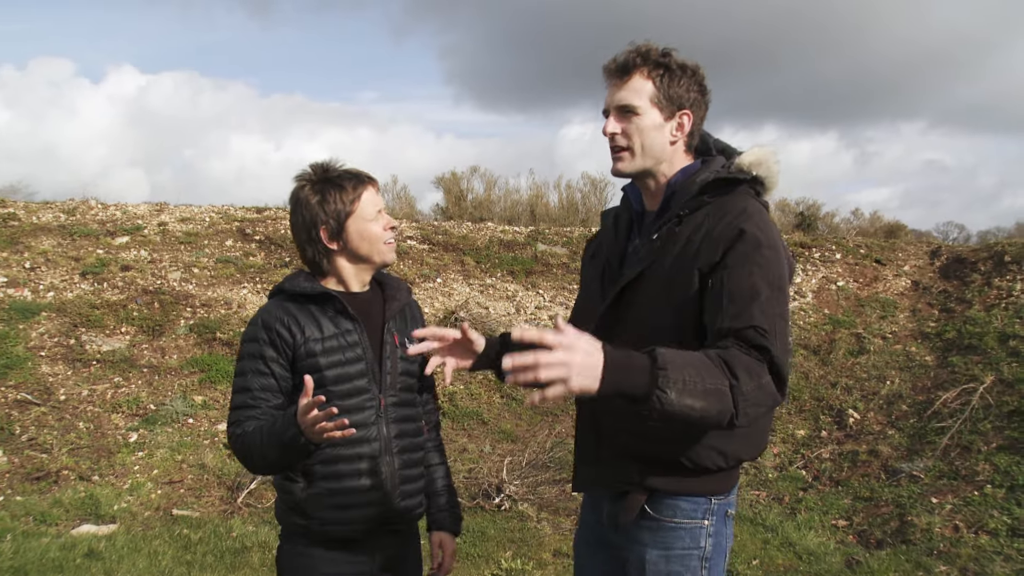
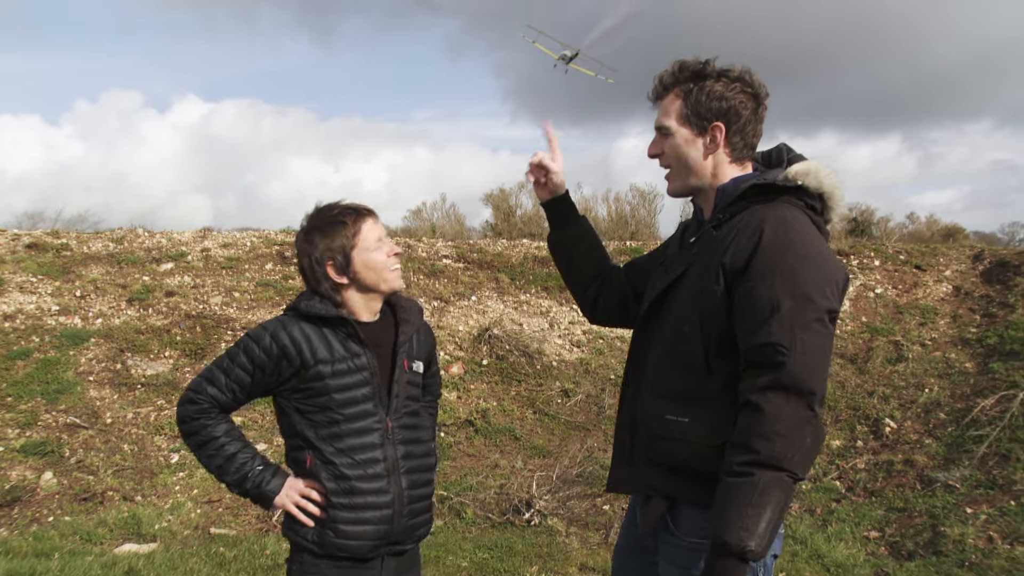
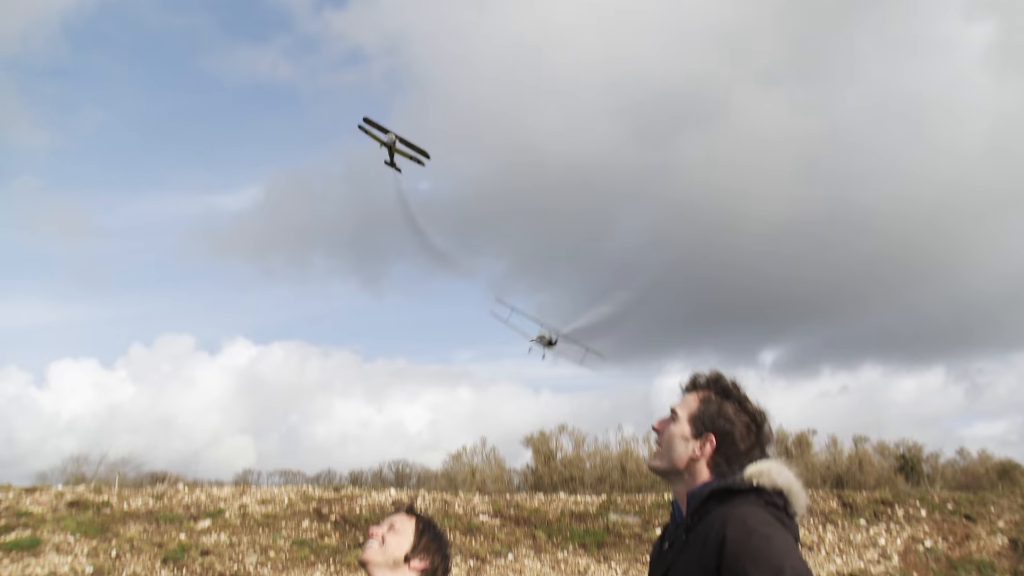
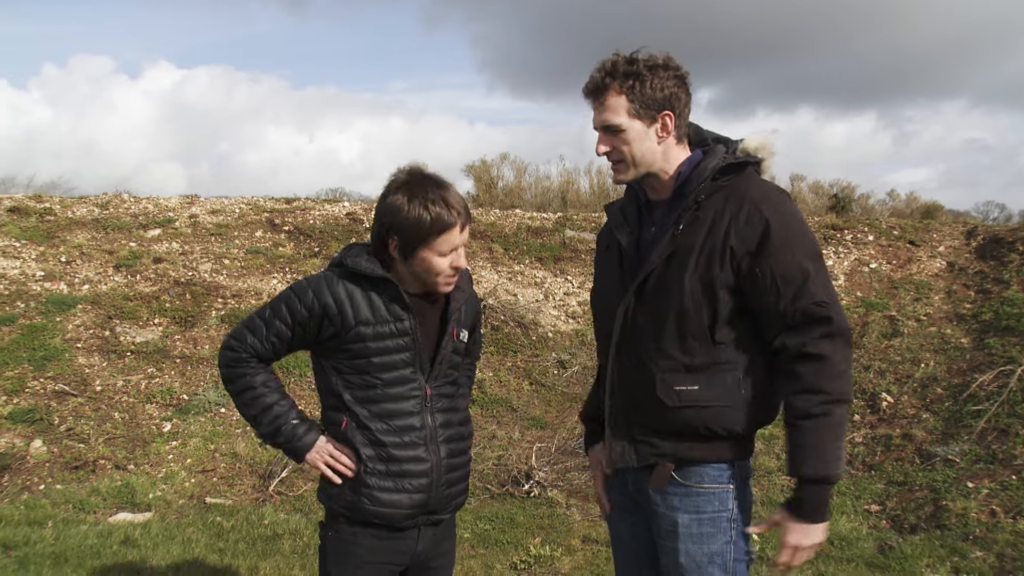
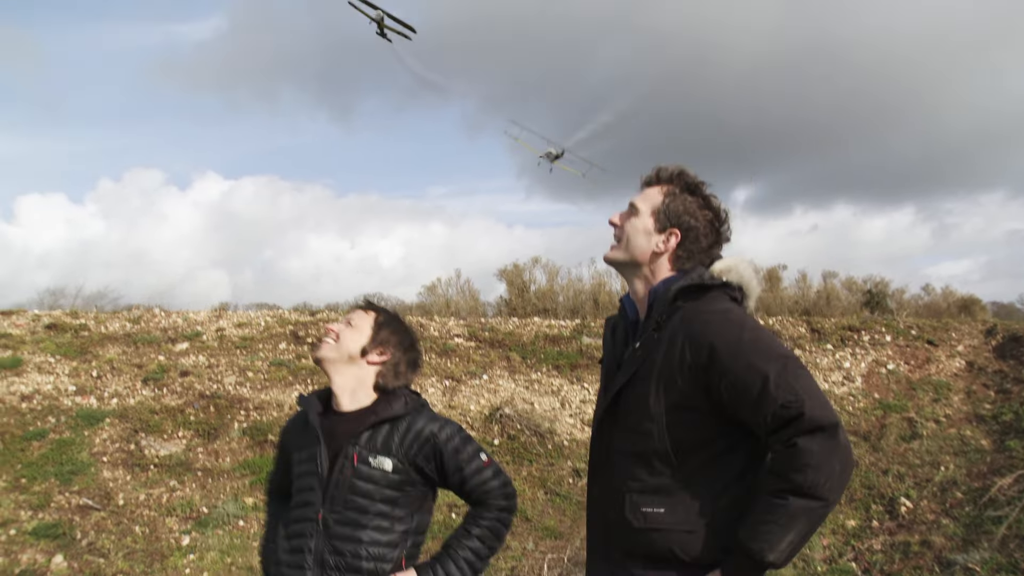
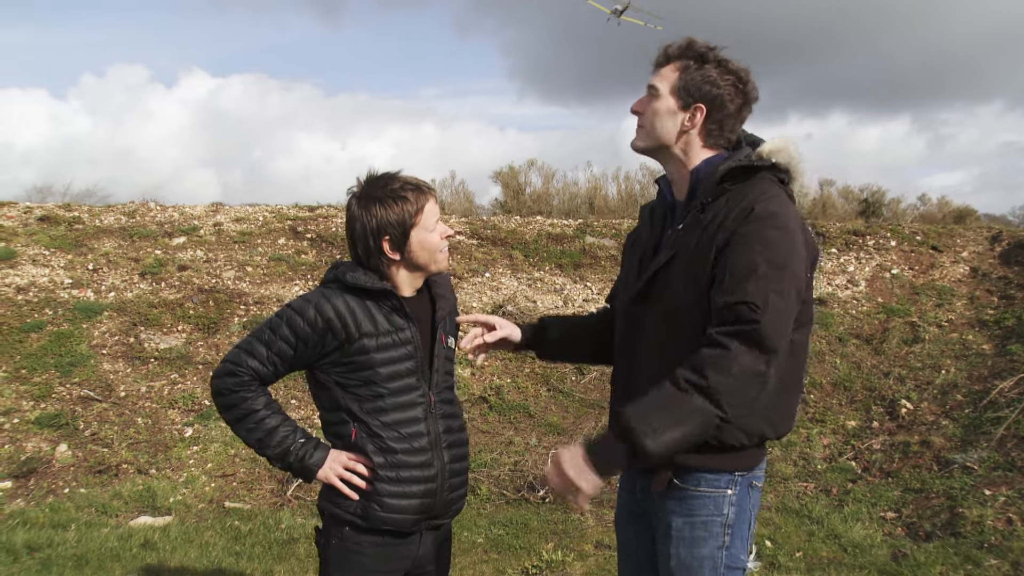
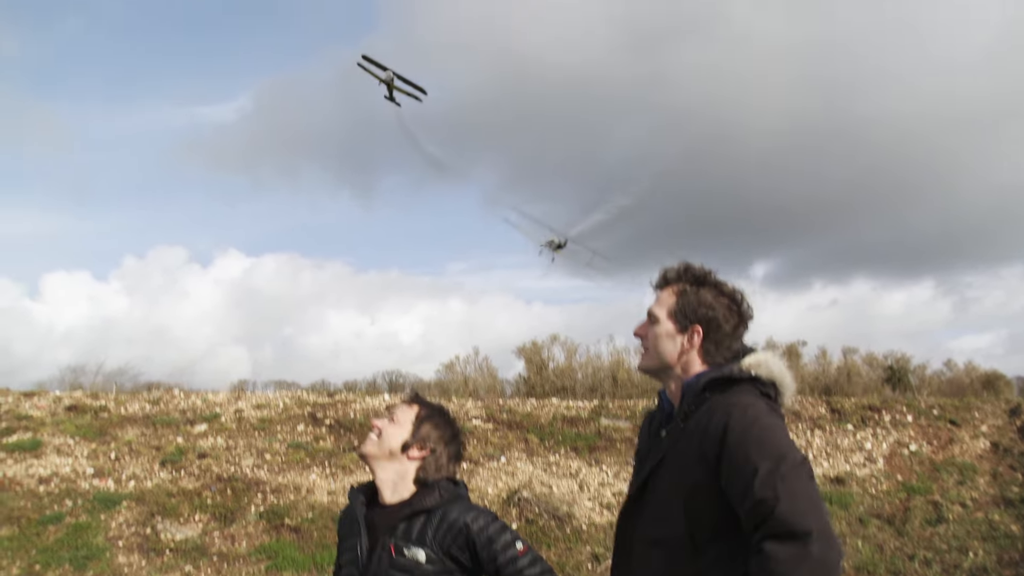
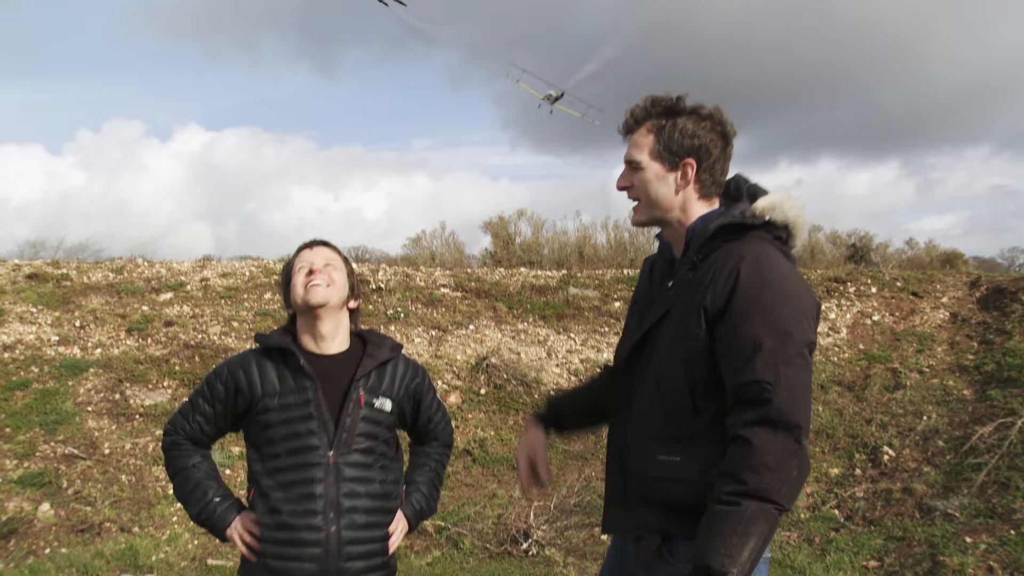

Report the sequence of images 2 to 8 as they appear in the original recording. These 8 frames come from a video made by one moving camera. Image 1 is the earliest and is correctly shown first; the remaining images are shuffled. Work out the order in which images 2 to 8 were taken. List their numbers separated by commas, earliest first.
4, 6, 2, 8, 5, 7, 3
